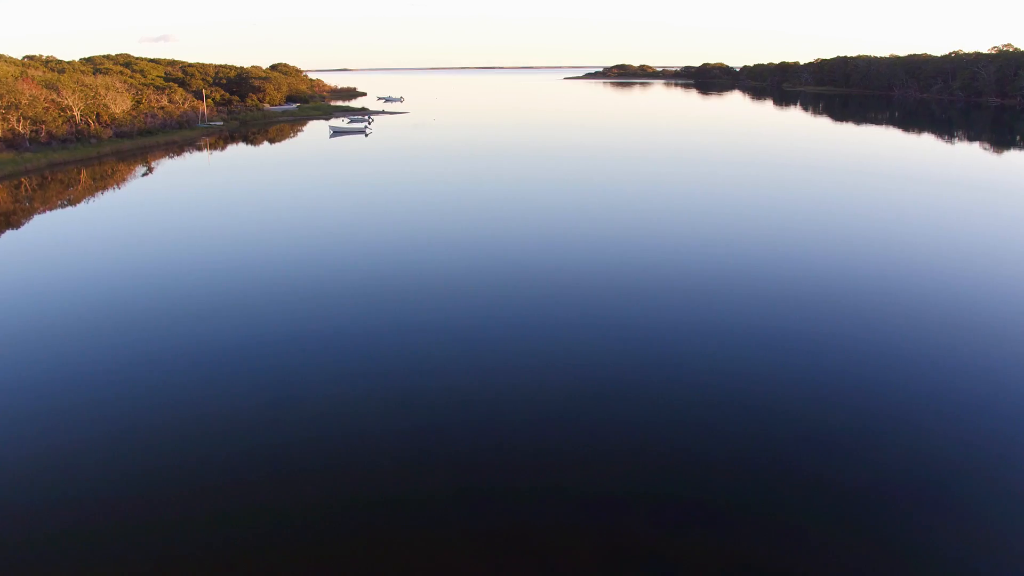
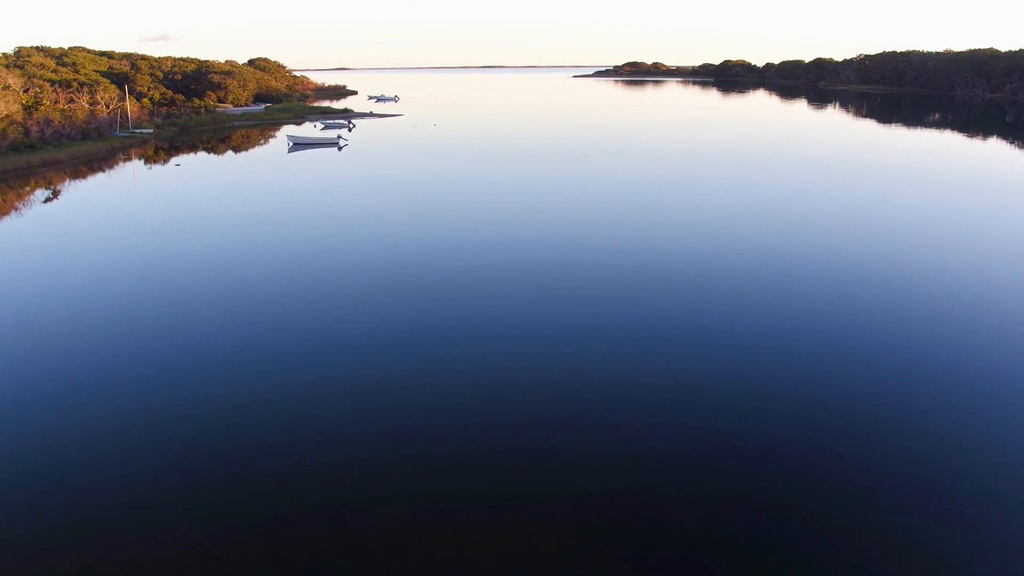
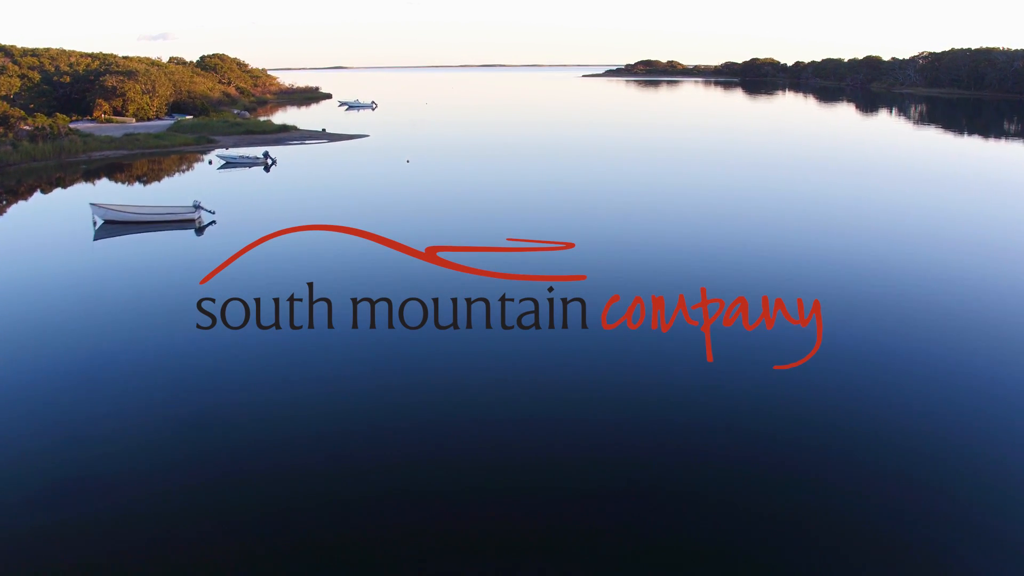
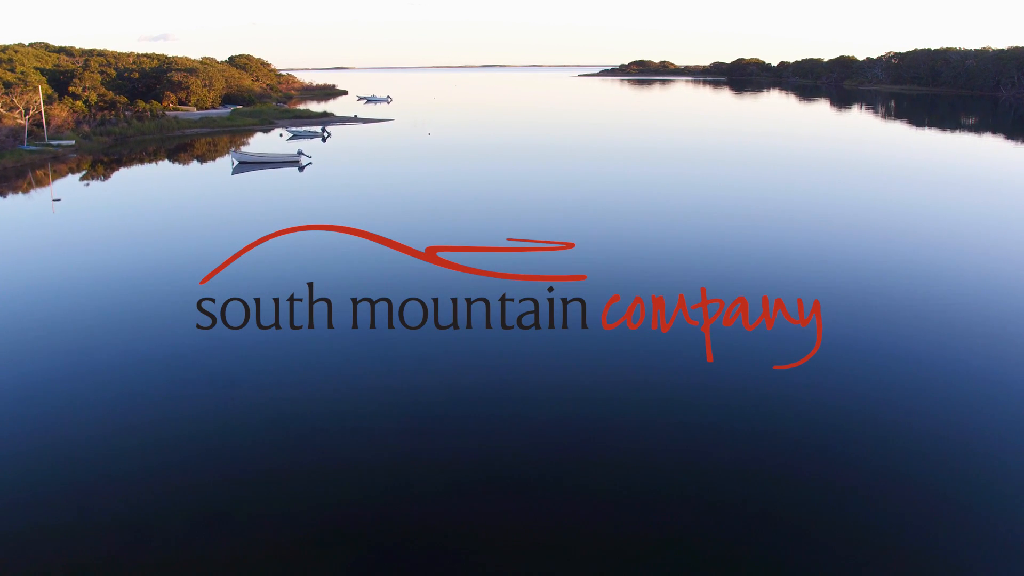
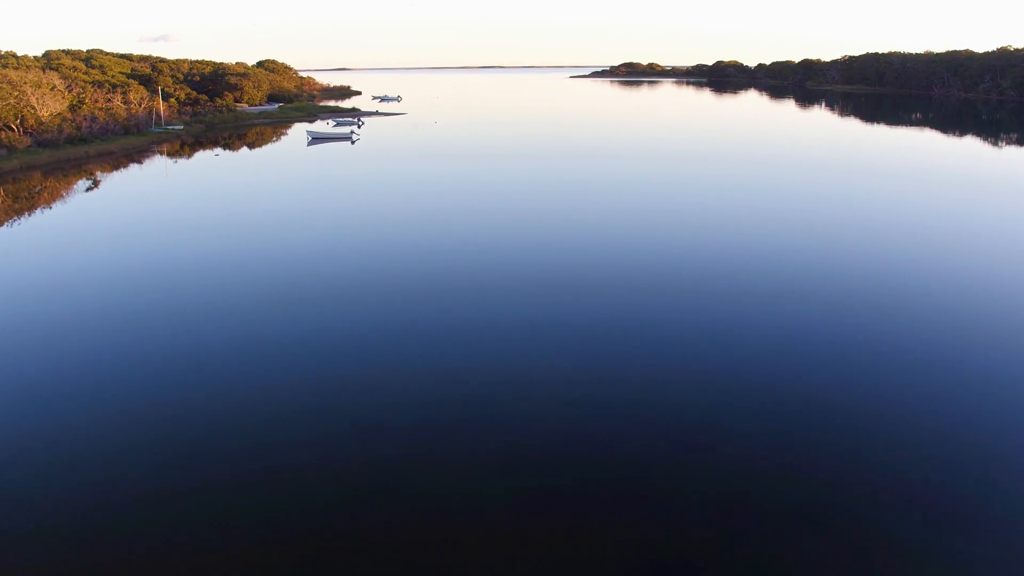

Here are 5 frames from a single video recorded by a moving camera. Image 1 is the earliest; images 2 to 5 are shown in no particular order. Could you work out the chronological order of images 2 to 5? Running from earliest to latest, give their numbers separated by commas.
5, 2, 4, 3
